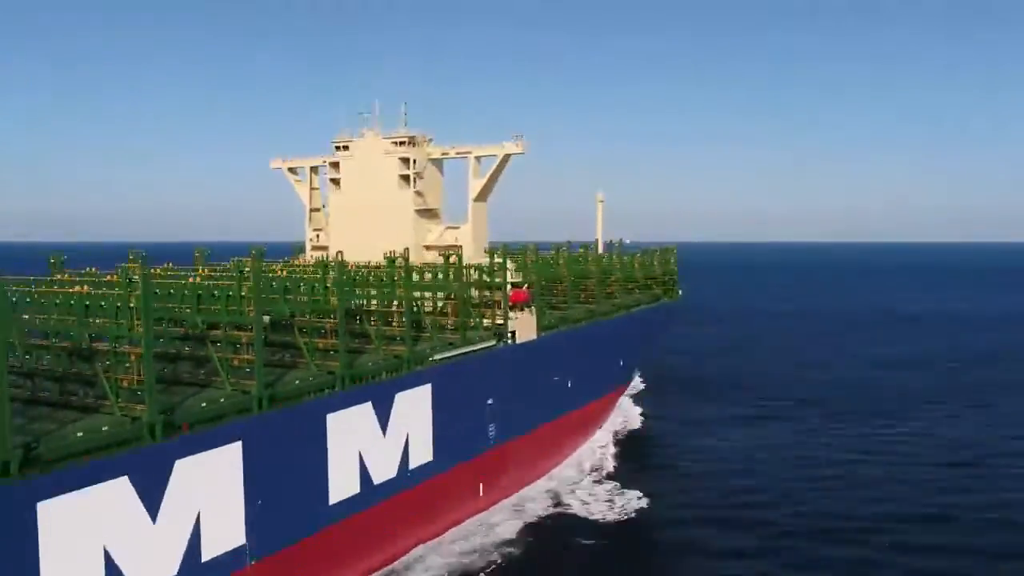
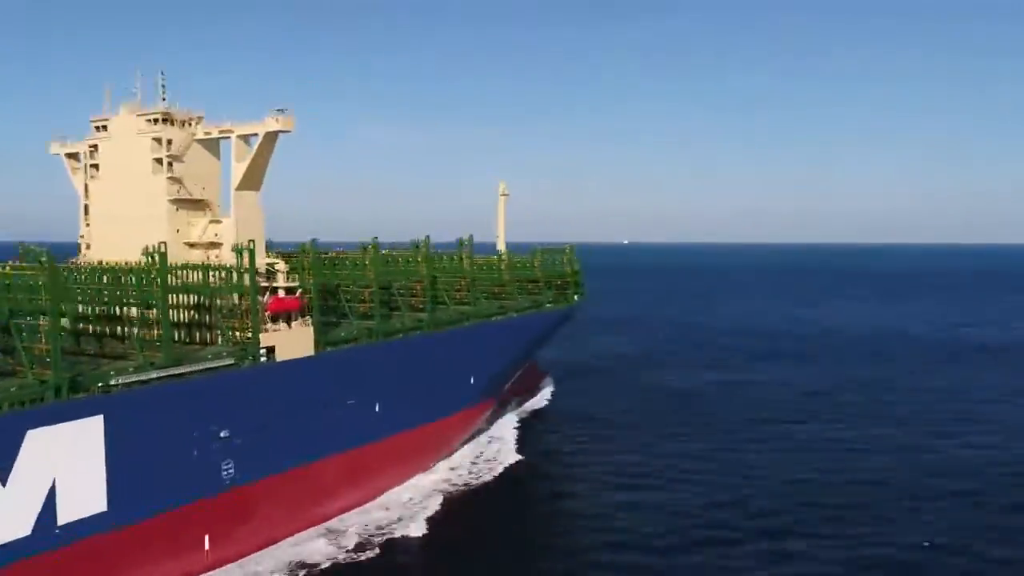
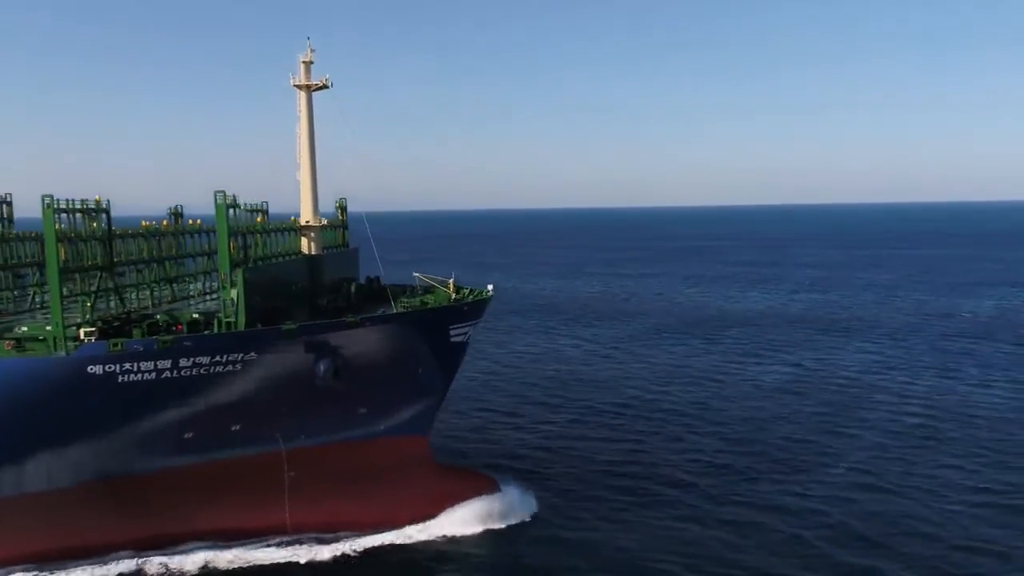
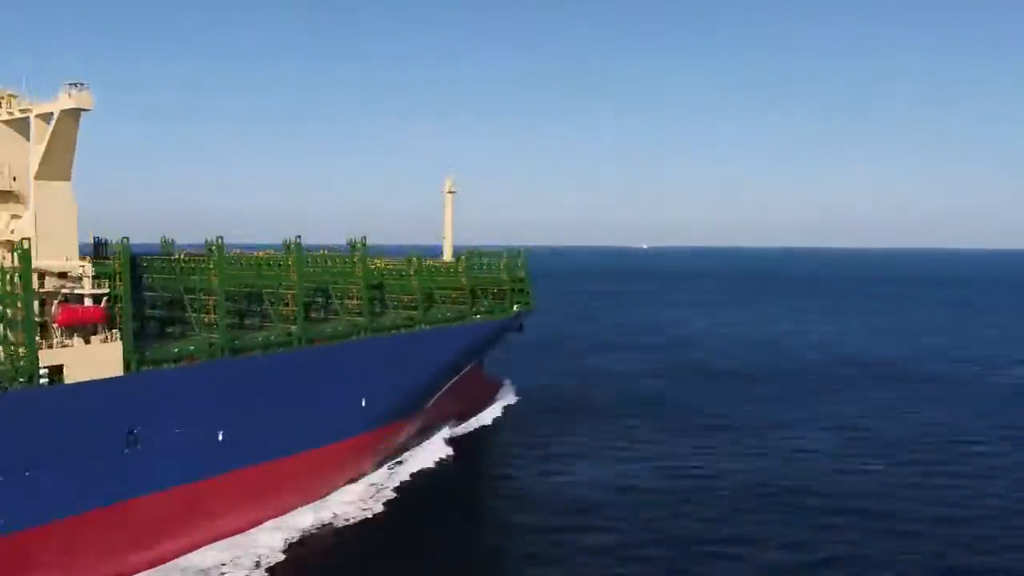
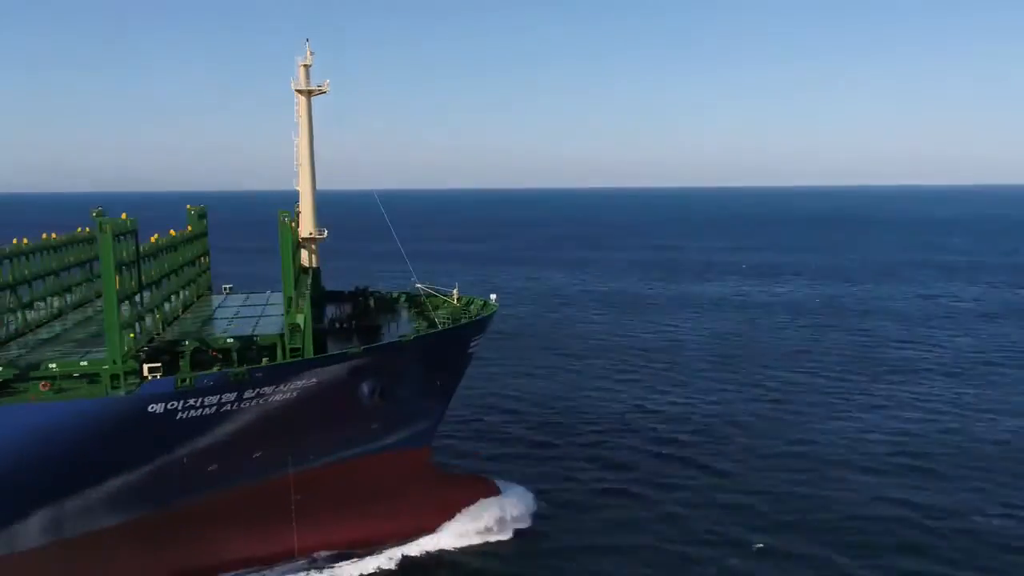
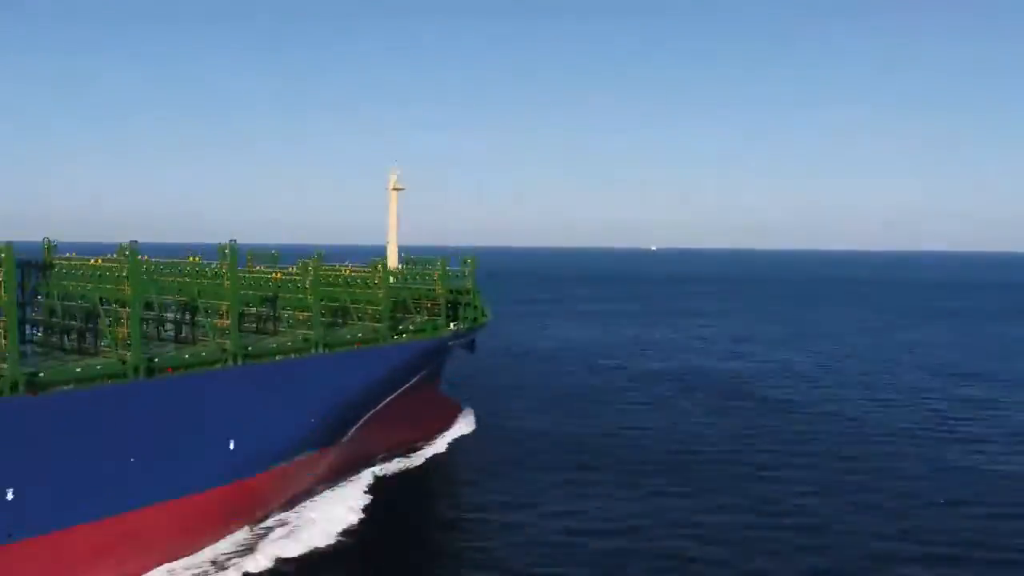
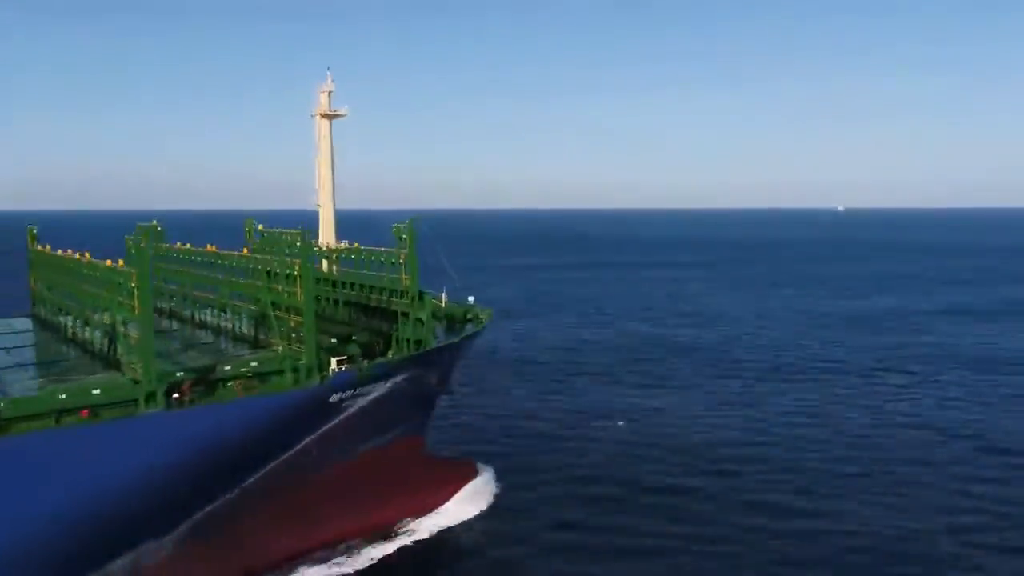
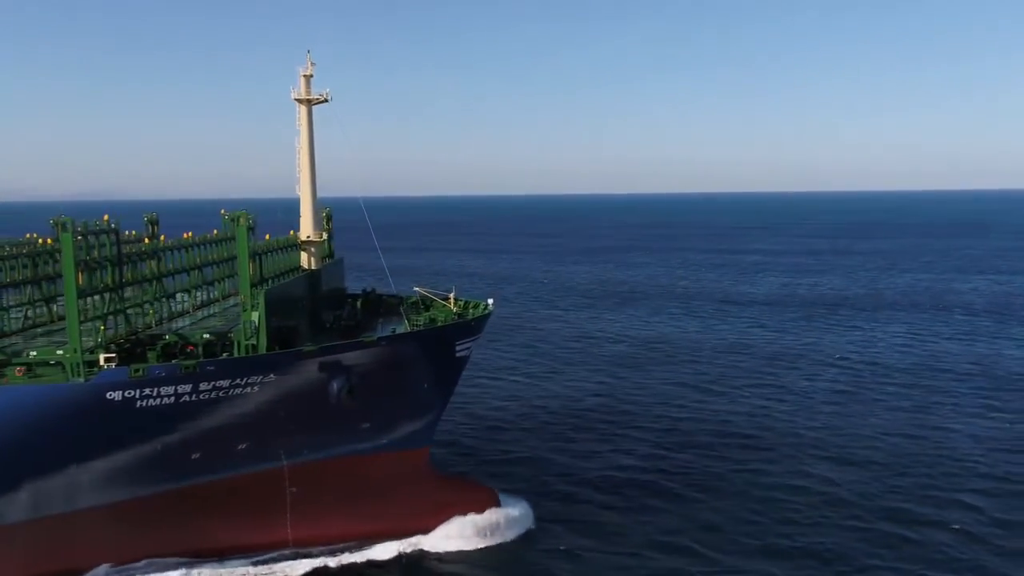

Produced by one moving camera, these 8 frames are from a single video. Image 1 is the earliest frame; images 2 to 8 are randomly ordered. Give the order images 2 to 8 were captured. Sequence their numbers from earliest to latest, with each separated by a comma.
2, 4, 6, 7, 5, 8, 3
